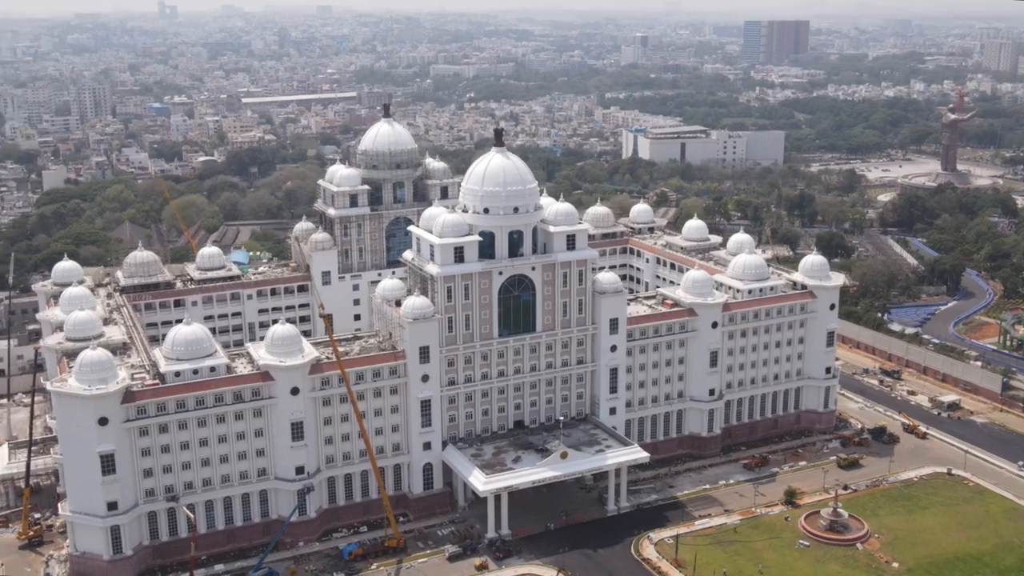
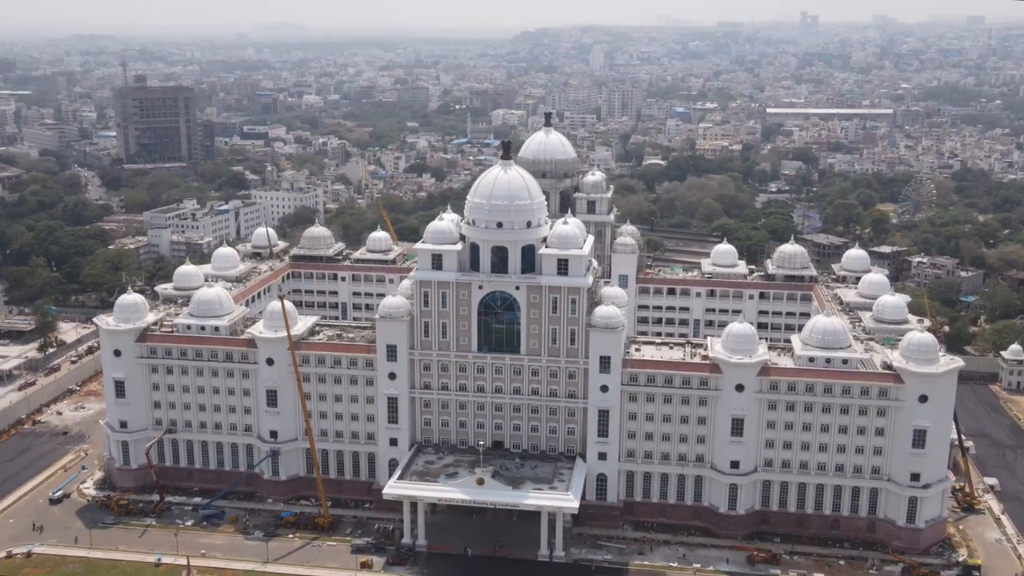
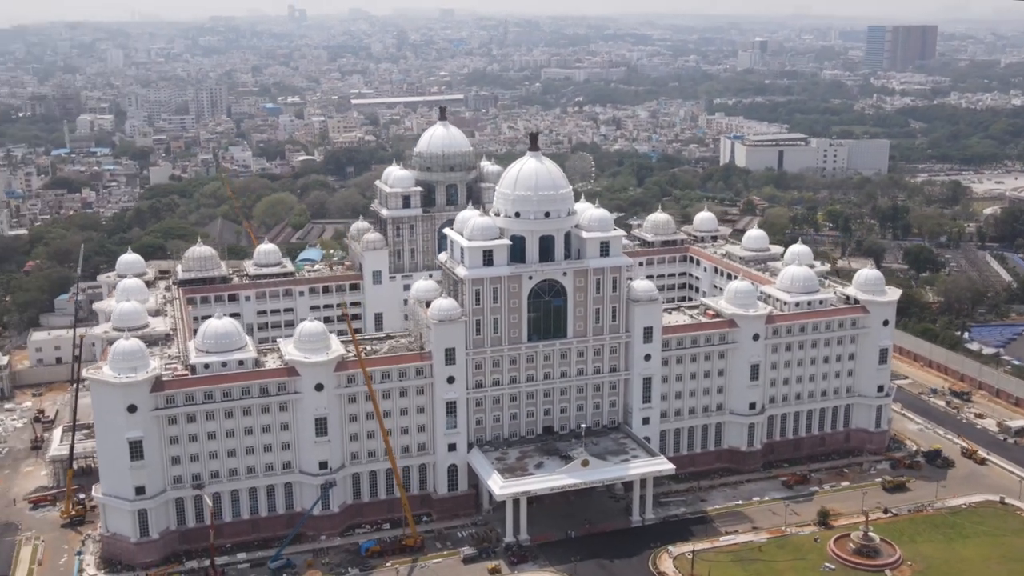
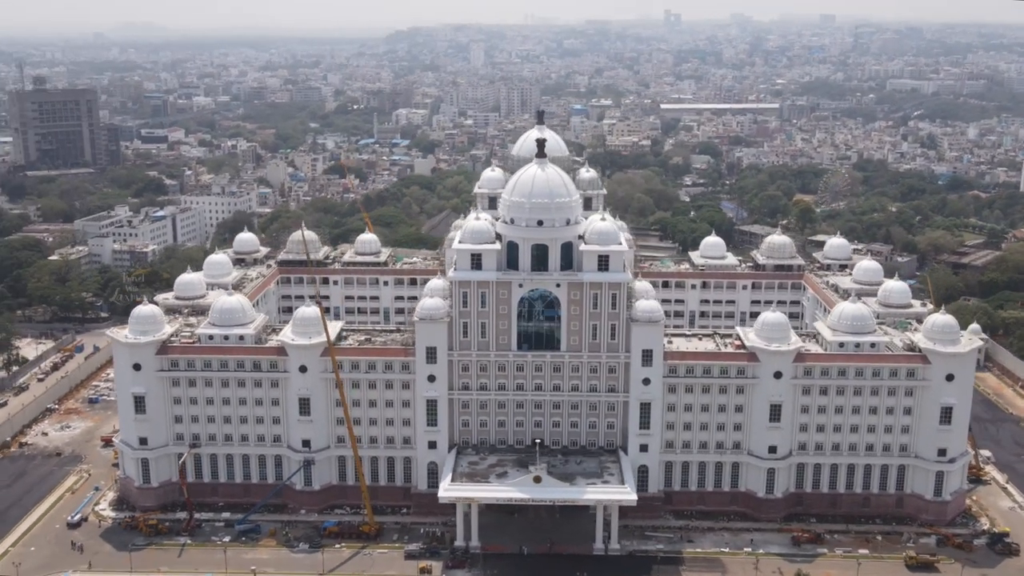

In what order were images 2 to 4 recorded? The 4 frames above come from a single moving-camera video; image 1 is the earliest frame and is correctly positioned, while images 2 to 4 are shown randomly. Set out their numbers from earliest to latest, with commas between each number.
3, 4, 2
